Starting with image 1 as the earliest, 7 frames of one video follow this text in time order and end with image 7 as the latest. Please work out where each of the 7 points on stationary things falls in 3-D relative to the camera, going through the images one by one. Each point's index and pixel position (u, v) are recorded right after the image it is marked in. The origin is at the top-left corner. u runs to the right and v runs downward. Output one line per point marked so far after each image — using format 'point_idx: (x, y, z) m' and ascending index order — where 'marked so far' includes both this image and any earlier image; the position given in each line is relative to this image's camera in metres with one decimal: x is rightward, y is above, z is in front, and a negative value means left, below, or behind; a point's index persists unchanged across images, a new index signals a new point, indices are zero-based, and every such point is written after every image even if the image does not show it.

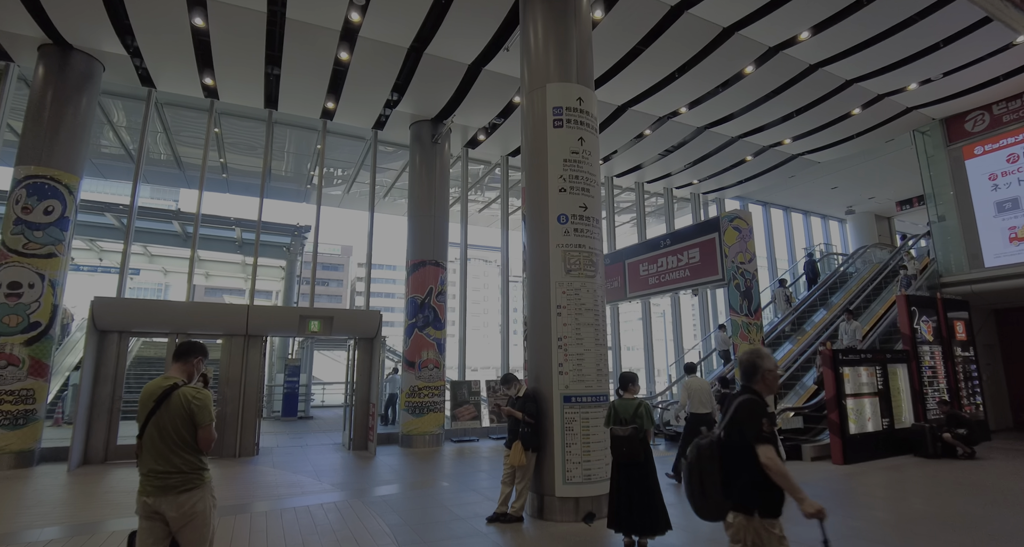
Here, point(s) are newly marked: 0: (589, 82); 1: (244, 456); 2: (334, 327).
0: (+0.7, +1.8, +4.9) m
1: (-3.6, -2.5, +7.1) m
2: (-2.6, -0.8, +7.5) m
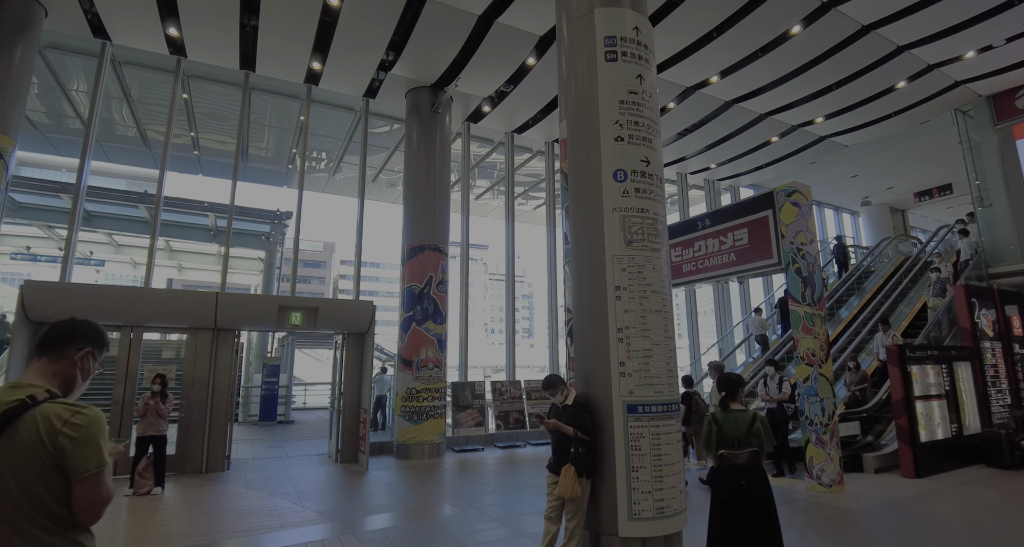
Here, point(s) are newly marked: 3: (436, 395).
0: (+1.0, +2.0, +3.9) m
1: (-3.5, -2.3, +6.0) m
2: (-2.4, -0.6, +6.5) m
3: (-1.0, -1.7, +7.2) m
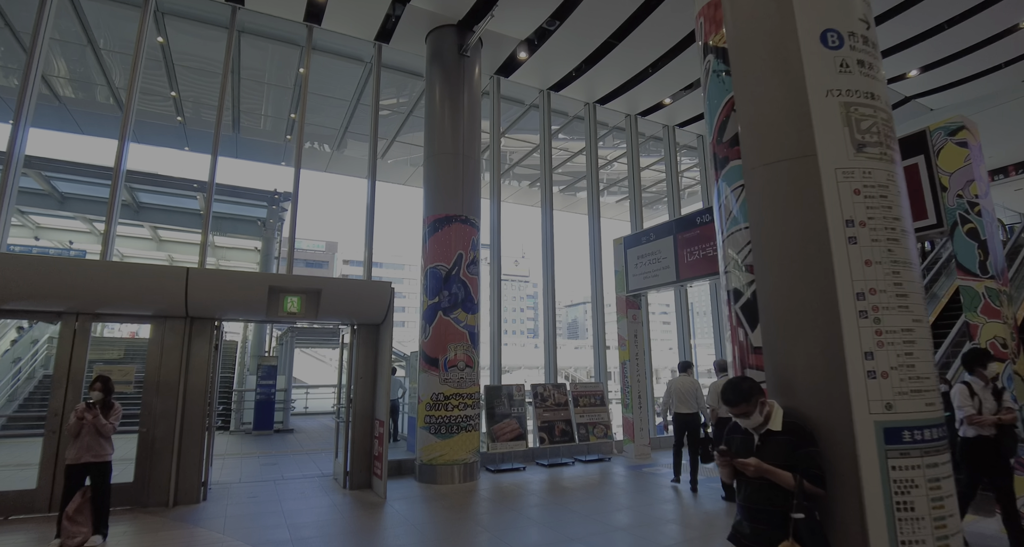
0: (+1.5, +2.2, +2.5) m
1: (-2.9, -2.0, +4.6) m
2: (-1.8, -0.3, +5.1) m
3: (-0.5, -1.4, +5.8) m
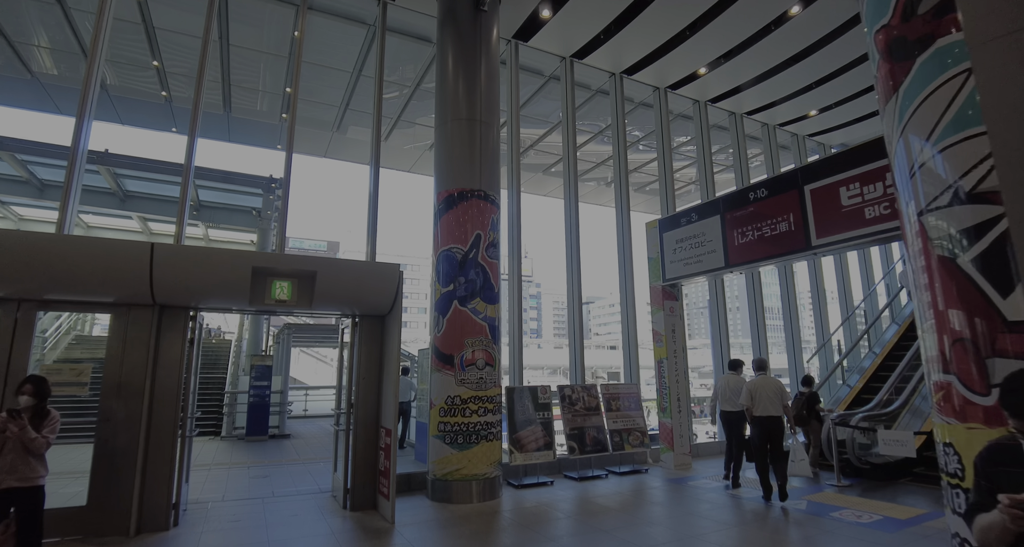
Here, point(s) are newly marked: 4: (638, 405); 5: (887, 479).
0: (+1.8, +2.4, +1.7) m
1: (-2.7, -1.9, +3.8) m
2: (-1.6, -0.2, +4.3) m
3: (-0.2, -1.2, +5.0) m
4: (+1.5, -1.5, +6.1) m
5: (+3.8, -2.1, +5.4) m
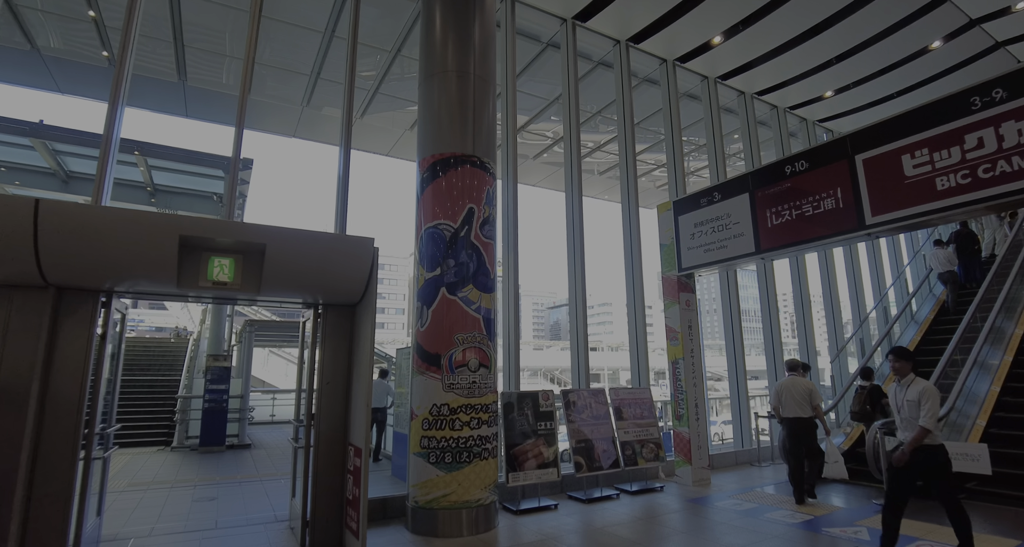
0: (+1.9, +2.5, +1.0) m
1: (-2.6, -1.7, +2.9) m
2: (-1.6, 0.0, +3.4) m
3: (-0.2, -1.1, +4.1) m
4: (+1.4, -1.4, +5.4) m
5: (+3.8, -2.0, +4.7) m
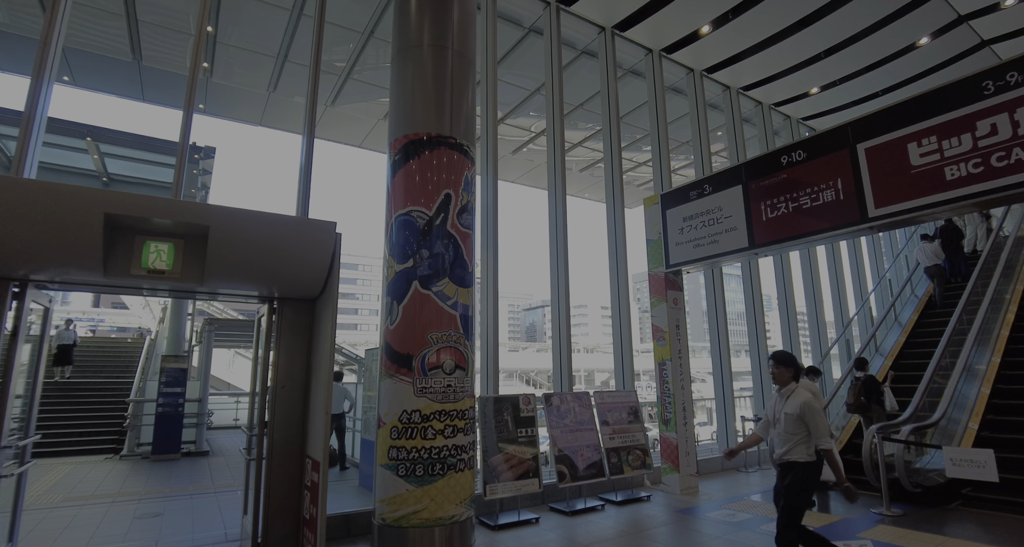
0: (+1.9, +2.6, +0.7) m
1: (-2.7, -1.6, +2.4) m
2: (-1.7, 0.0, +2.9) m
3: (-0.4, -1.0, +3.7) m
4: (+1.2, -1.4, +5.1) m
5: (+3.6, -2.0, +4.5) m
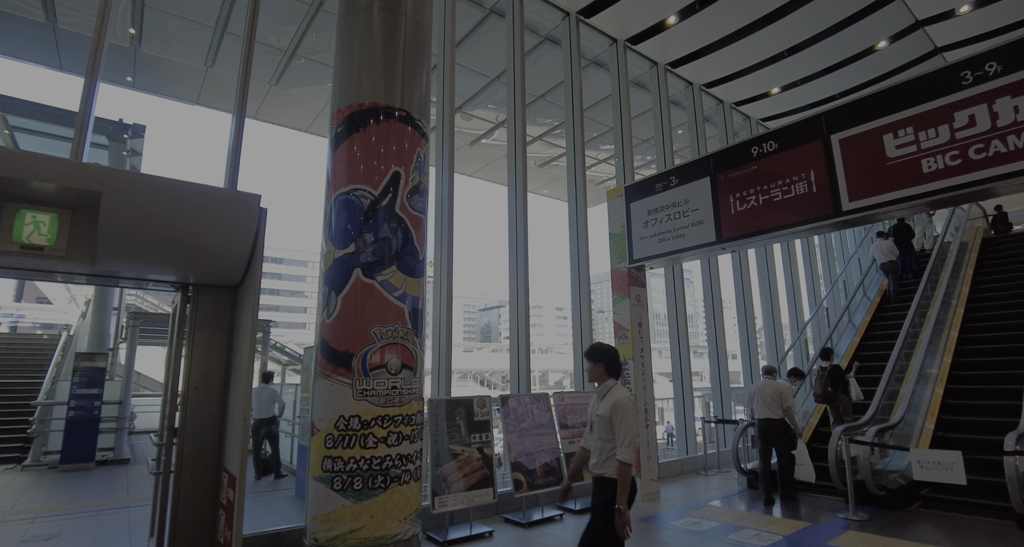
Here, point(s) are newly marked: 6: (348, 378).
0: (+1.9, +2.6, +0.5) m
1: (-2.9, -1.5, +1.8) m
2: (-1.9, +0.1, +2.4) m
3: (-0.7, -1.0, +3.3) m
4: (+0.8, -1.3, +4.8) m
5: (+3.2, -2.0, +4.4) m
6: (-1.0, -0.6, +3.3) m
